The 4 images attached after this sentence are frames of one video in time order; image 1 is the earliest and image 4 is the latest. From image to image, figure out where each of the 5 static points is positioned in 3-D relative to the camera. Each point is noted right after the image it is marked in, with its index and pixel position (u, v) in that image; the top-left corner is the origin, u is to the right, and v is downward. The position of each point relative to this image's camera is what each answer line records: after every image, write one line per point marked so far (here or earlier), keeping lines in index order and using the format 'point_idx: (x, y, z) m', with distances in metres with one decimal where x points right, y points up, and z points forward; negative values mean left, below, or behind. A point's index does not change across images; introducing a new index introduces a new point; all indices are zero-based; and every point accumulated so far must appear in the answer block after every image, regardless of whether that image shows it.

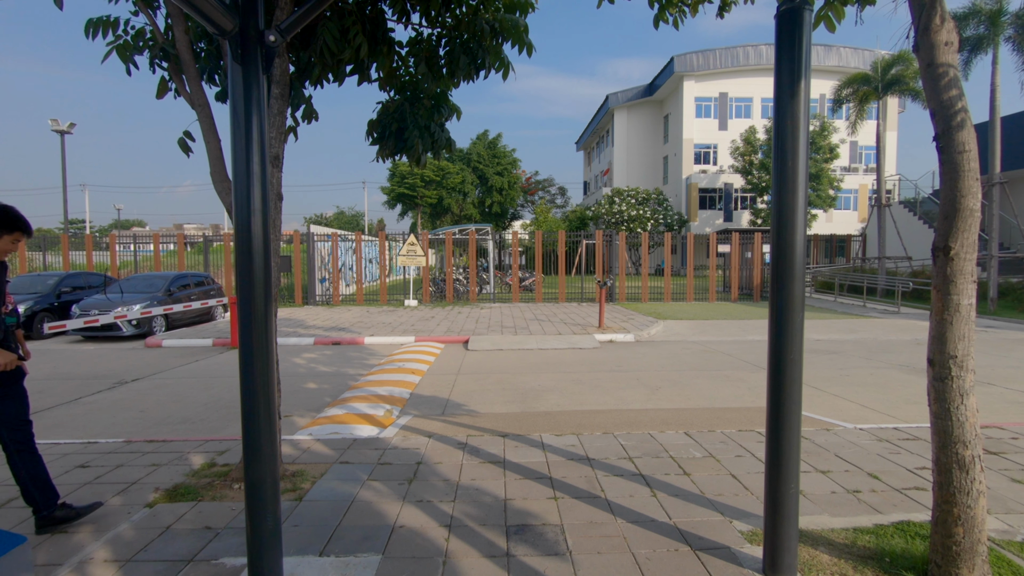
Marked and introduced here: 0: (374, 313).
0: (-3.3, -0.6, +13.2) m
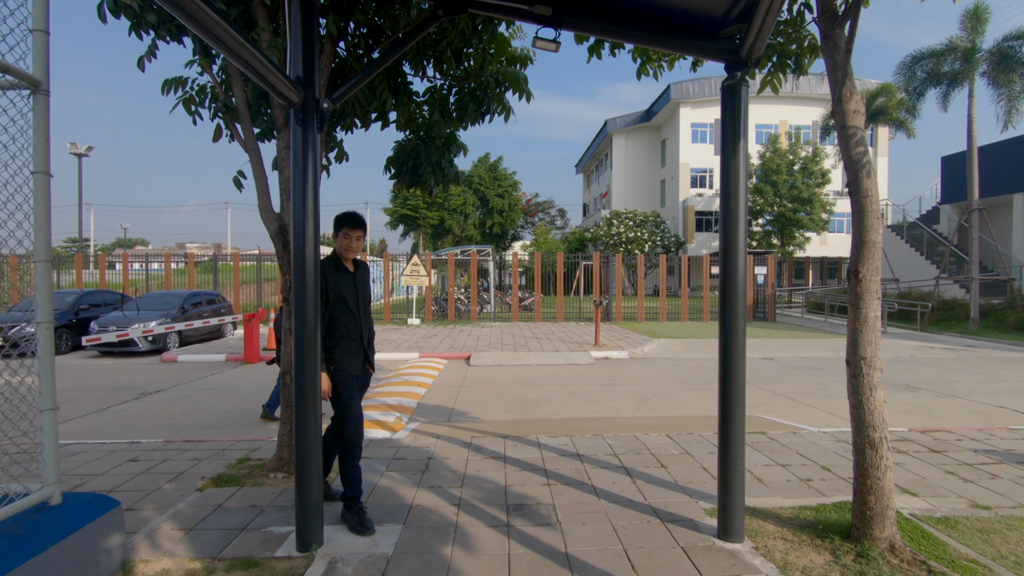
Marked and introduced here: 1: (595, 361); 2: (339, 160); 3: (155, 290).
0: (-3.3, -1.1, +14.3) m
1: (+1.7, -1.4, +11.1) m
2: (-1.9, +1.4, +6.2) m
3: (-8.7, 0.0, +13.8) m
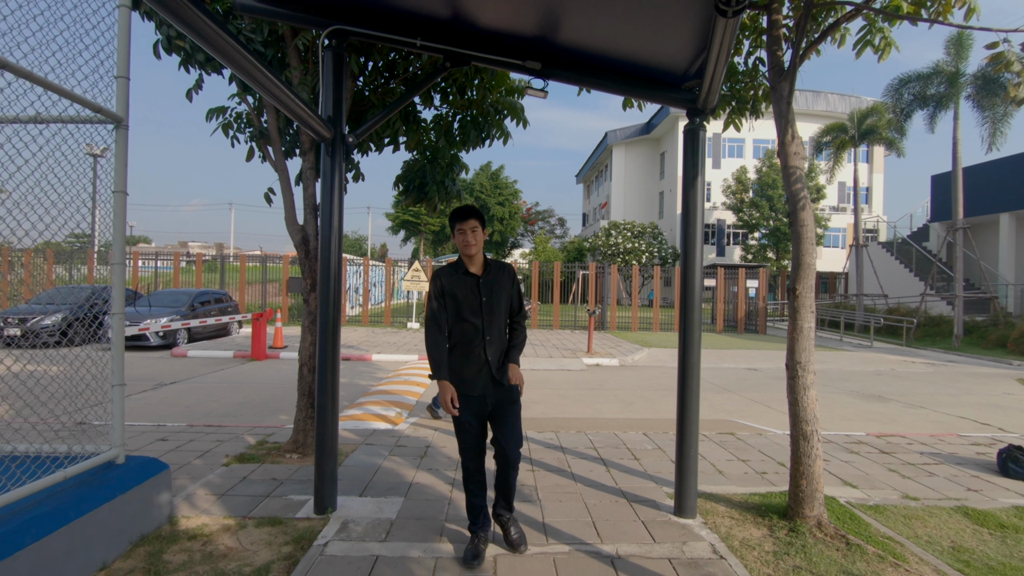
0: (-3.5, -1.2, +15.3) m
1: (+1.5, -1.6, +12.1) m
2: (-2.0, +1.3, +7.2) m
3: (-8.8, 0.0, +14.8) m
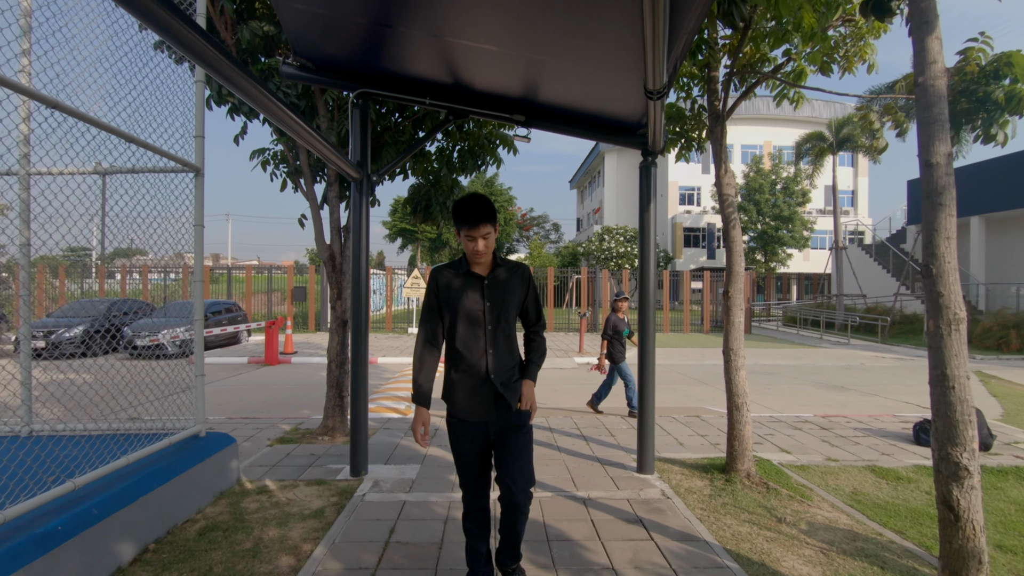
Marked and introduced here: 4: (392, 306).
0: (-3.6, -1.4, +16.9) m
1: (+1.4, -1.8, +13.7) m
2: (-2.1, +1.2, +8.8) m
3: (-9.0, -0.3, +16.4) m
4: (-3.6, -0.5, +18.0) m
